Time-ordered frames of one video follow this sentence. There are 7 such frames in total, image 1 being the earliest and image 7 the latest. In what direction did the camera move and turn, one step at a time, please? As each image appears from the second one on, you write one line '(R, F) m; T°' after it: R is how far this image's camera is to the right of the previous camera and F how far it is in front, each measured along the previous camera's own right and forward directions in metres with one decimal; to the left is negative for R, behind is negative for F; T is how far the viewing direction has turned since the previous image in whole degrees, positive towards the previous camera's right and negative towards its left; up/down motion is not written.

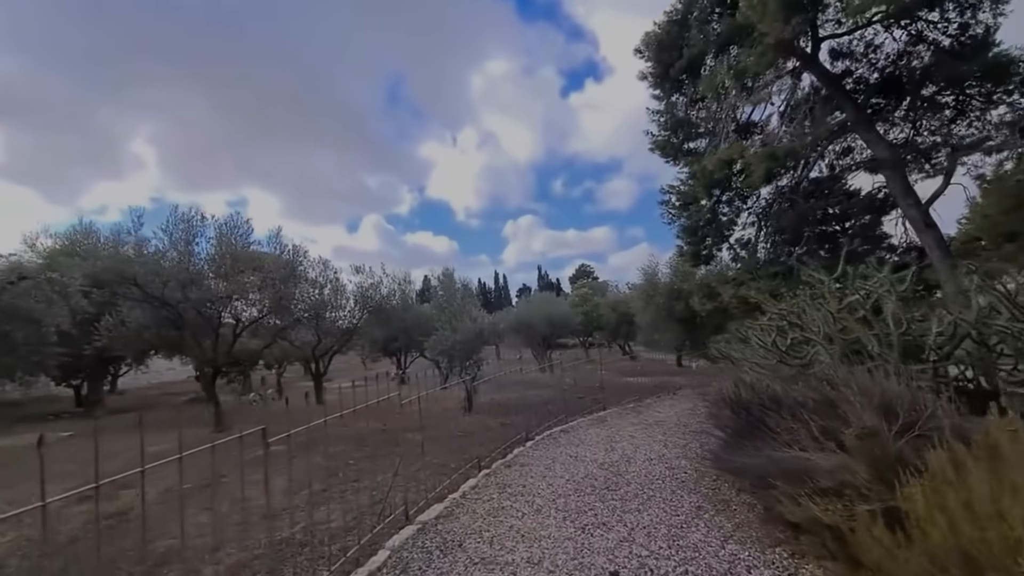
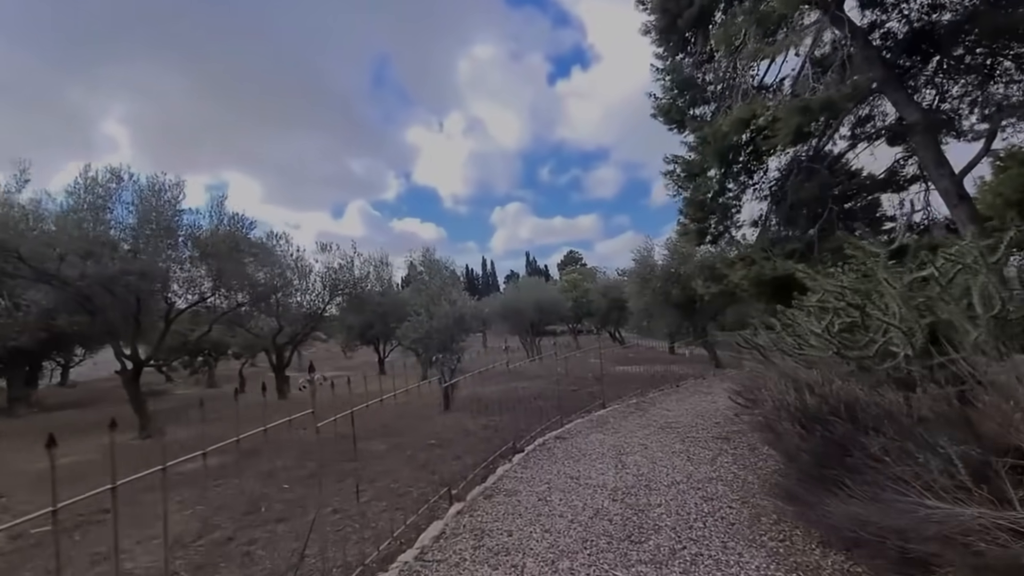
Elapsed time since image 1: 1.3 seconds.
(+0.1, +1.5) m; +2°
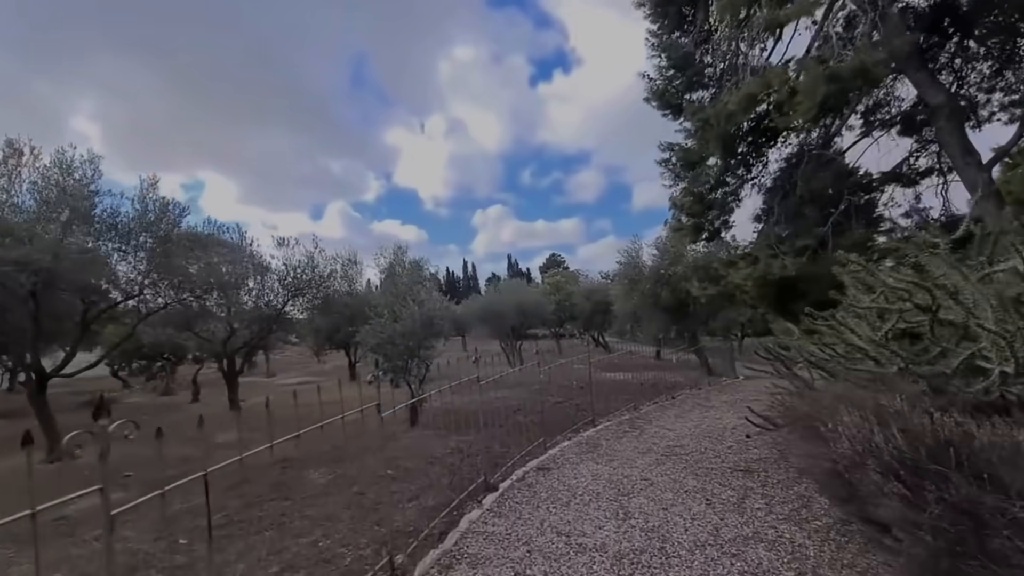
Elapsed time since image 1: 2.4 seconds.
(+0.1, +1.2) m; +3°
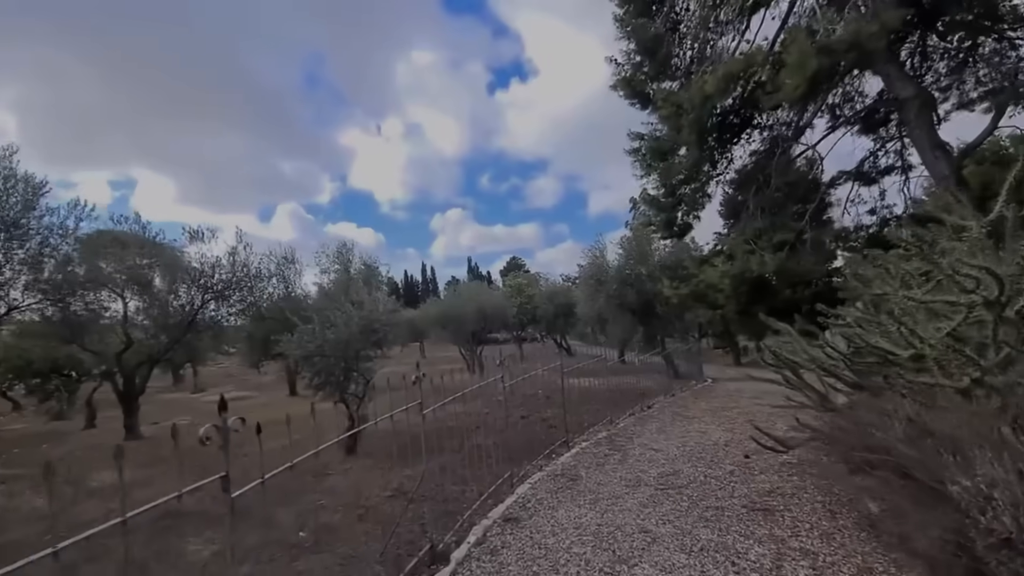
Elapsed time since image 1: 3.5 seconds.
(+0.1, +1.2) m; +6°
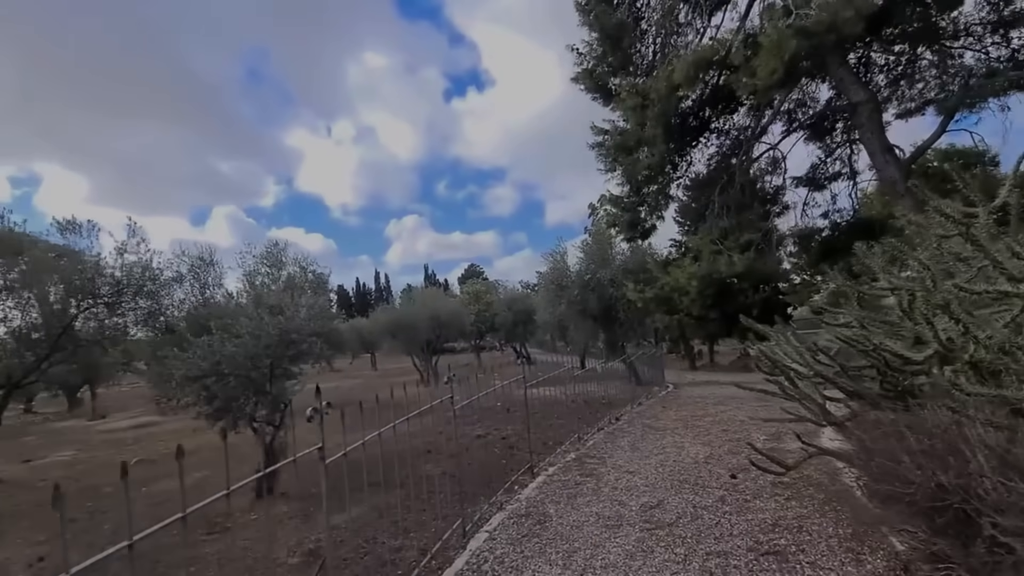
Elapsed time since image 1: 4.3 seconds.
(0.0, +0.9) m; +6°
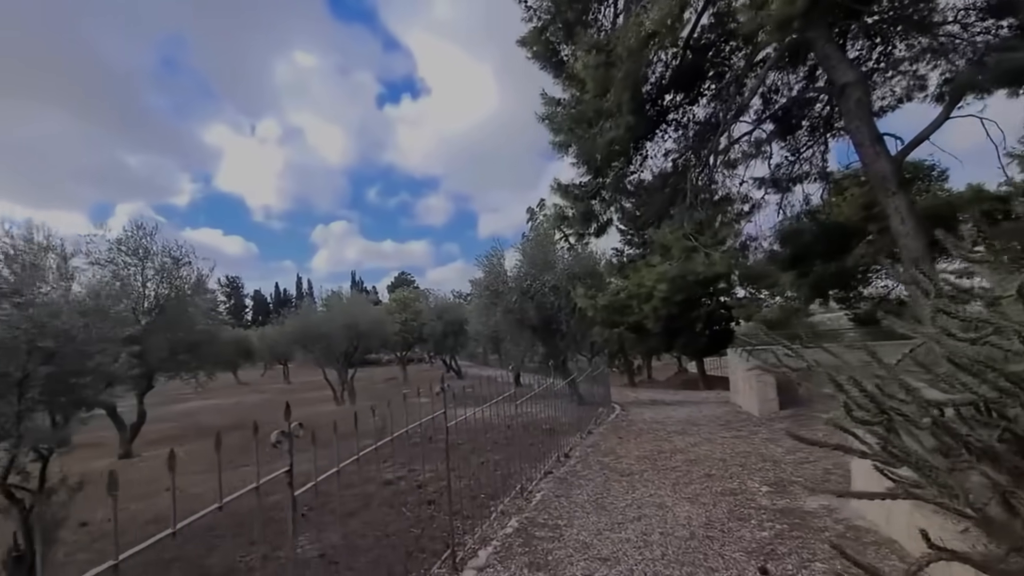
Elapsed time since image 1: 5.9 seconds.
(+0.1, +1.9) m; +9°
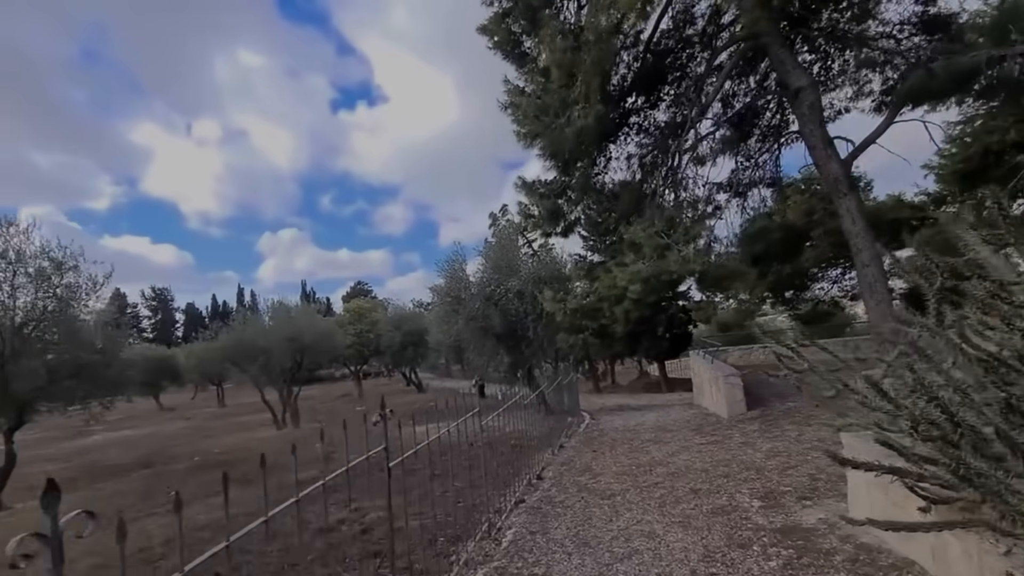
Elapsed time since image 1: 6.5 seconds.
(0.0, +0.6) m; +6°
